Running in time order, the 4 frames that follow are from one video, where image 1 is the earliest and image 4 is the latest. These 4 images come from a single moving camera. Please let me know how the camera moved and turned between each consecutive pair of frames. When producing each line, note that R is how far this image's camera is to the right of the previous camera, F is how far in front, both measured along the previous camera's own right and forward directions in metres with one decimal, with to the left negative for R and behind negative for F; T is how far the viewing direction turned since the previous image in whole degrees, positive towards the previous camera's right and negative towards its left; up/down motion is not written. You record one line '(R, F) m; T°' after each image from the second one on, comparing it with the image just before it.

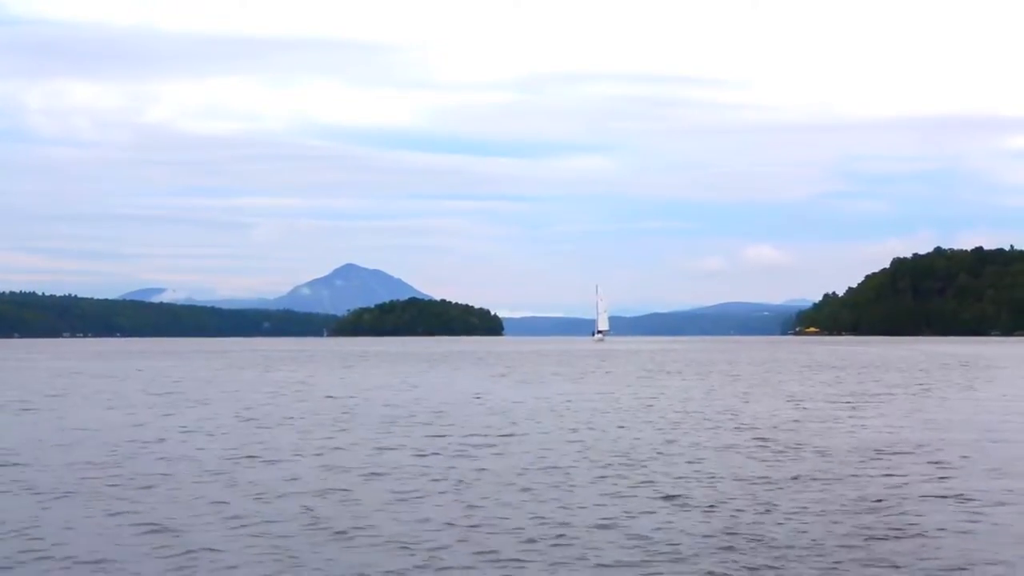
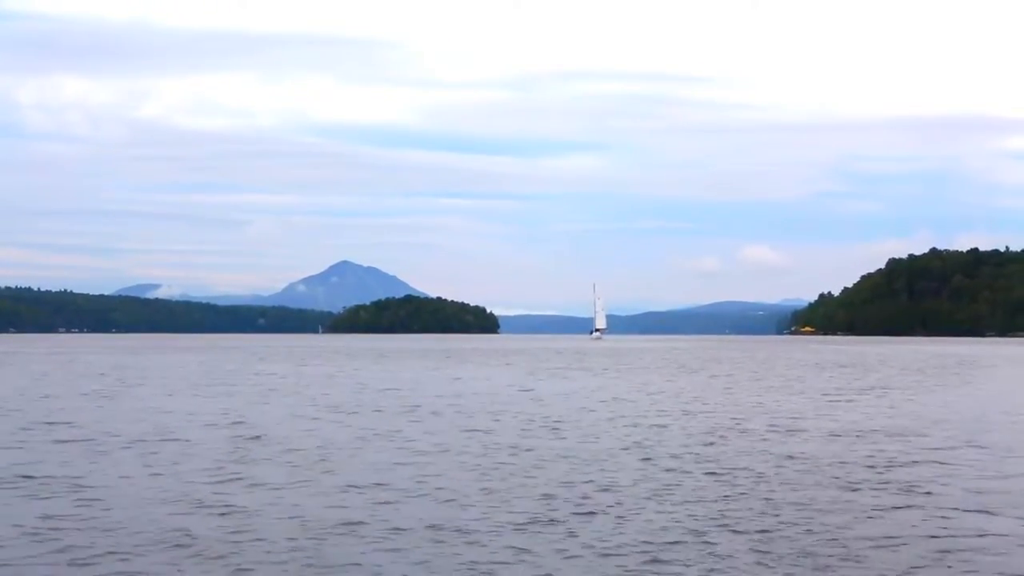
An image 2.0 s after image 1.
(-0.8, -0.3) m; 0°
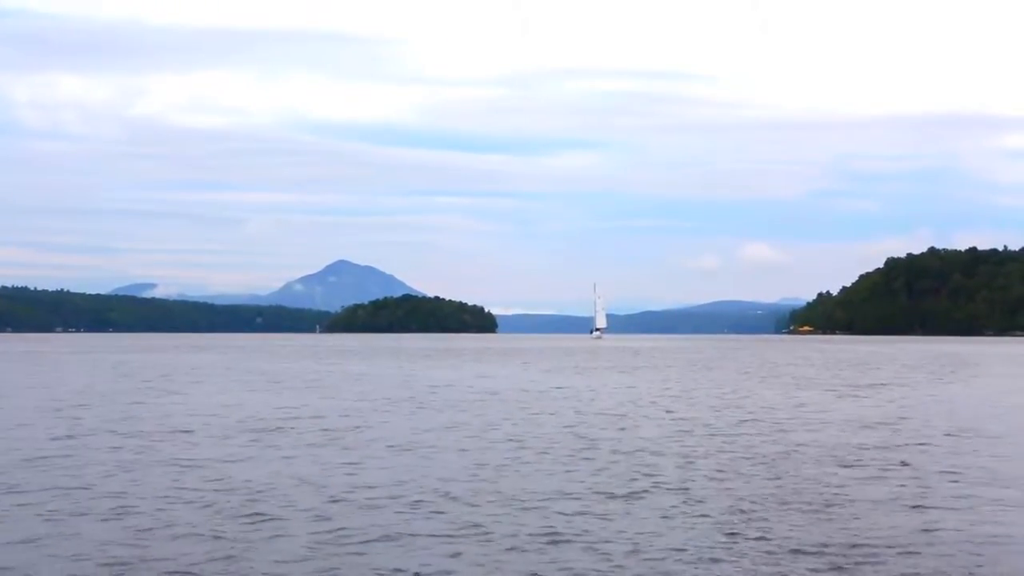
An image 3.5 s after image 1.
(+0.7, +2.3) m; 0°
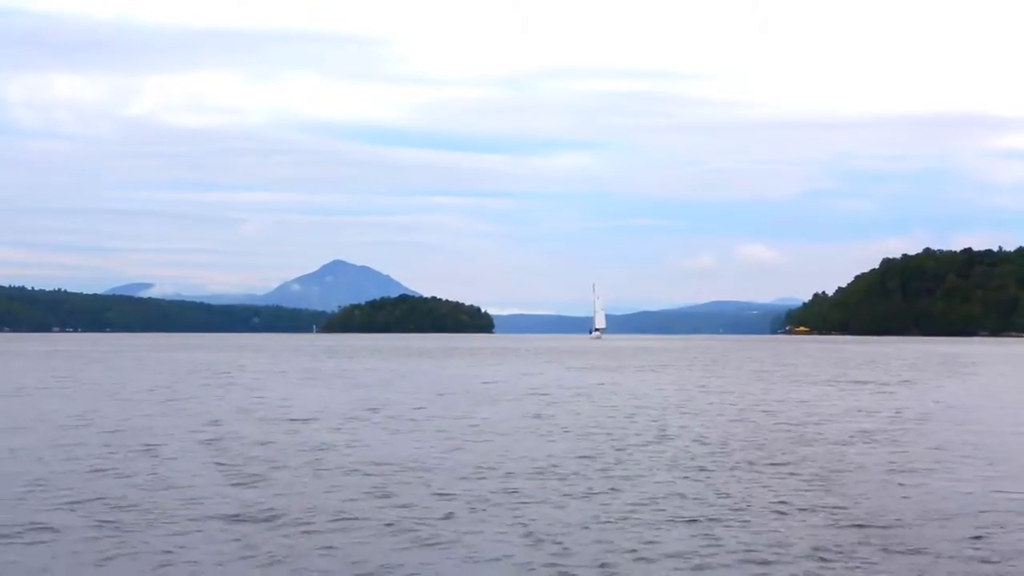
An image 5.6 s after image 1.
(-0.9, -2.7) m; 0°
